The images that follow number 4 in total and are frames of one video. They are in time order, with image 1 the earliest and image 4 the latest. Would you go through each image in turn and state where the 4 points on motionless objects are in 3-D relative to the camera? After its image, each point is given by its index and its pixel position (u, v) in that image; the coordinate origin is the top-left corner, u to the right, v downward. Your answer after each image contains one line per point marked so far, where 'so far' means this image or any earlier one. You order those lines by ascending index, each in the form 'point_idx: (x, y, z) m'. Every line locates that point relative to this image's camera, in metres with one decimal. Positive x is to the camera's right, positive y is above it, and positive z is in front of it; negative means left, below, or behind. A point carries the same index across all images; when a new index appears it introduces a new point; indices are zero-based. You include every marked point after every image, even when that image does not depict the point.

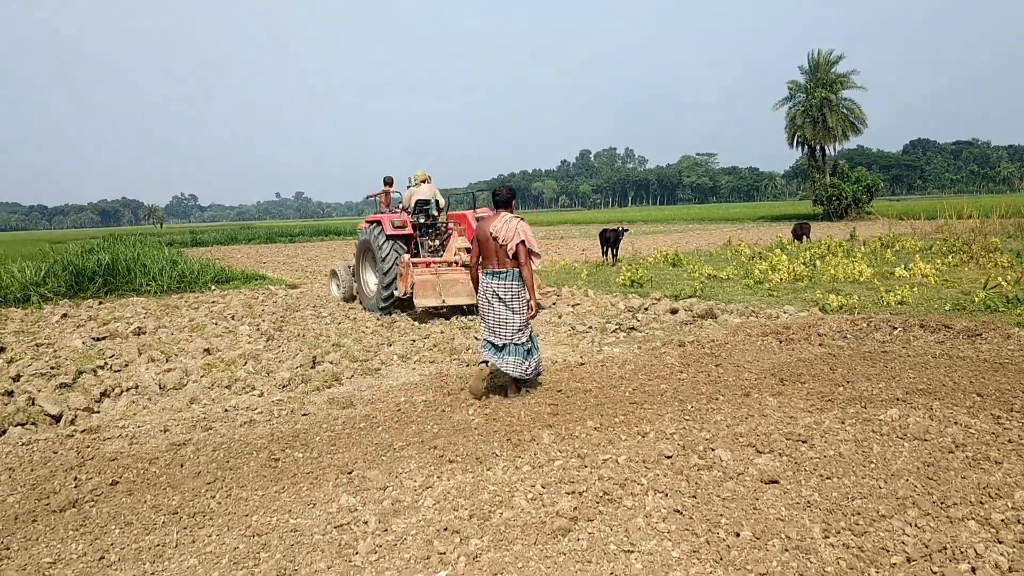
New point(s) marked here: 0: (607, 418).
0: (+0.4, -0.6, +4.3) m
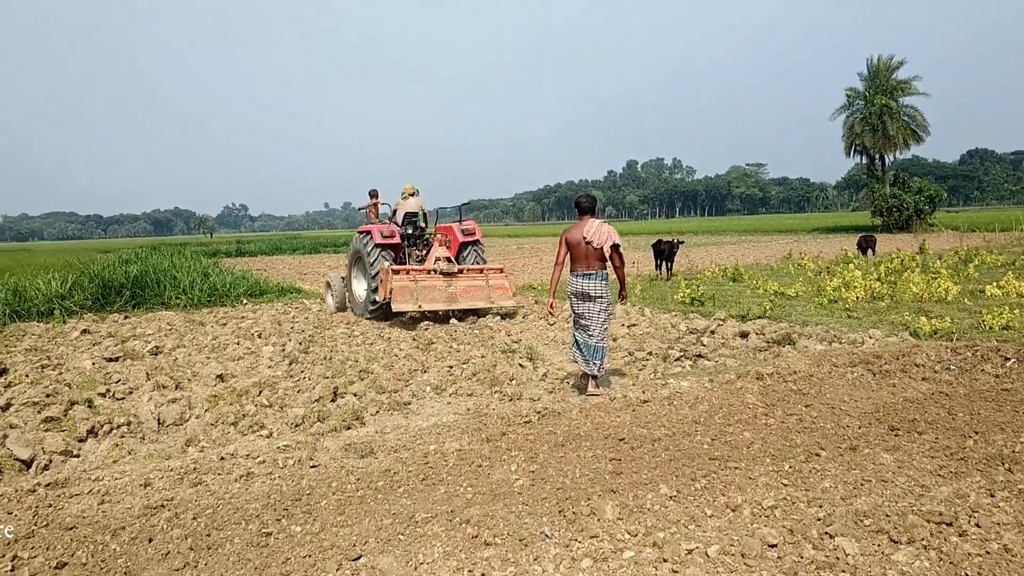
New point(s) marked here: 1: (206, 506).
0: (+0.6, -0.7, +3.4) m
1: (-1.1, -0.8, +3.4) m
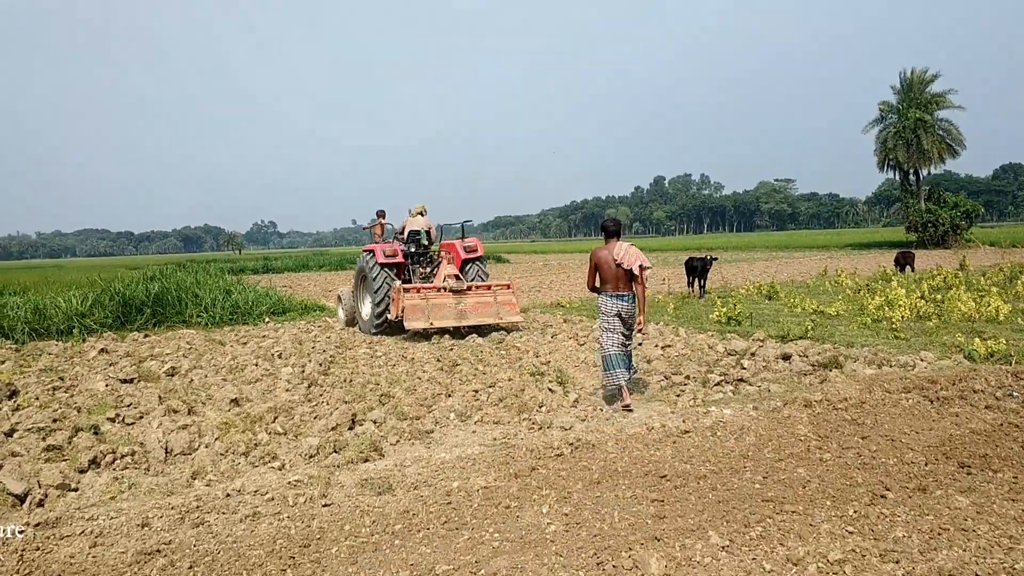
0: (+0.7, -0.8, +3.0) m
1: (-1.0, -0.9, +3.1) m
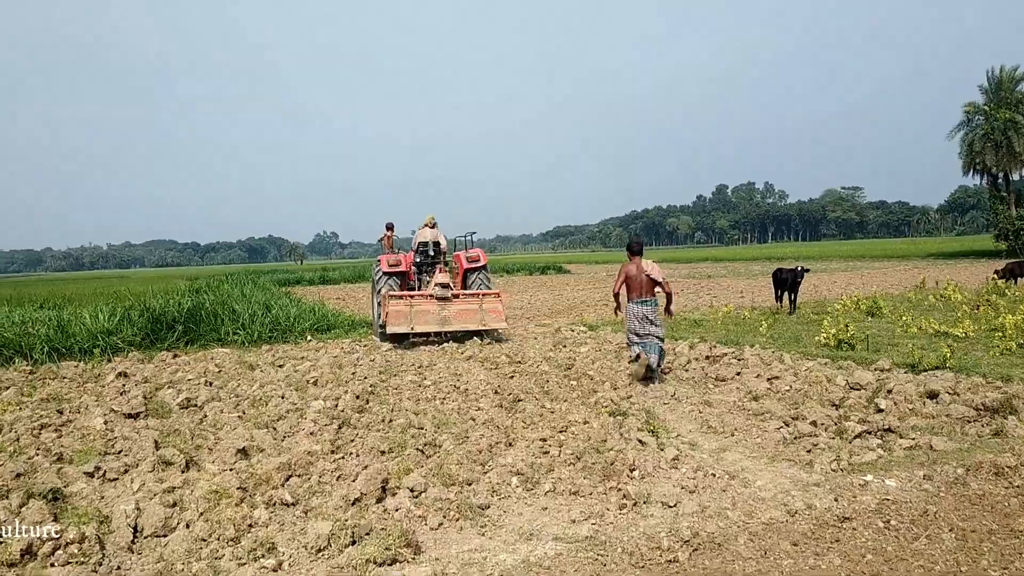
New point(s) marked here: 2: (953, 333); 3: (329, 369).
0: (+1.0, -0.9, +1.7) m
1: (-0.8, -1.0, +1.9) m
2: (+4.1, -0.4, +8.7) m
3: (-1.6, -0.7, +7.9) m
